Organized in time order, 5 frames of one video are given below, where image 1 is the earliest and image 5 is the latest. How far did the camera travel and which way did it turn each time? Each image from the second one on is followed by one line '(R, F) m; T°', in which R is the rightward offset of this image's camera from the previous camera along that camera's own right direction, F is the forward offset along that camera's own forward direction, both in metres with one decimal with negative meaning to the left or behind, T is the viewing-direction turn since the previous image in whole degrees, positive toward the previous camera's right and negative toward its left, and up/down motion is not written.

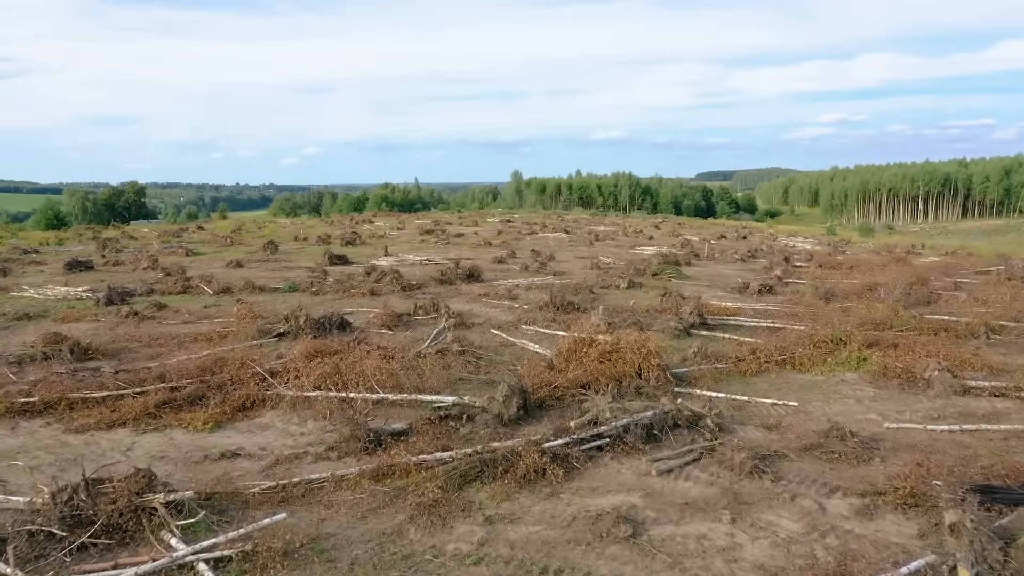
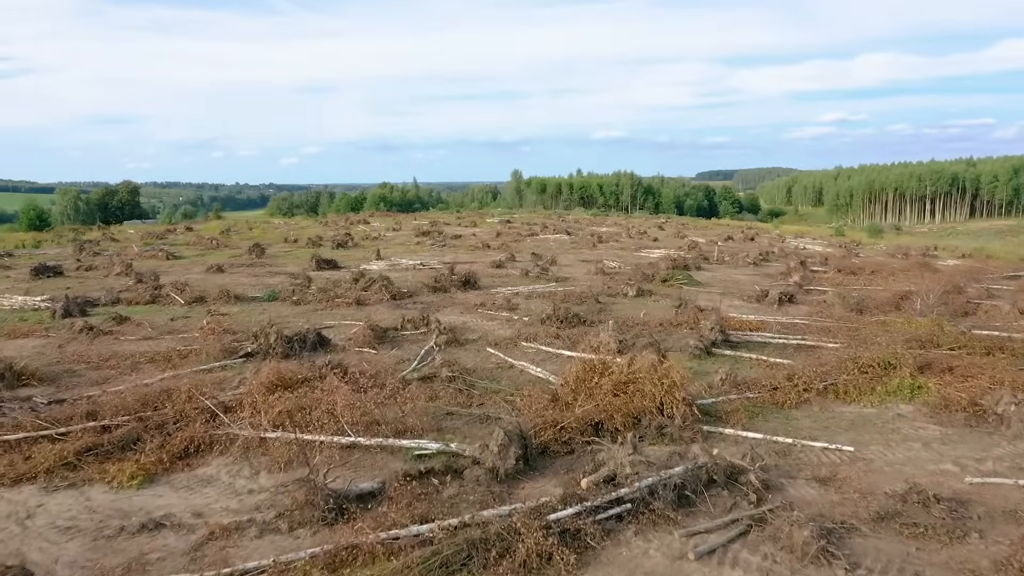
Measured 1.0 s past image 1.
(0.0, +1.3) m; 0°
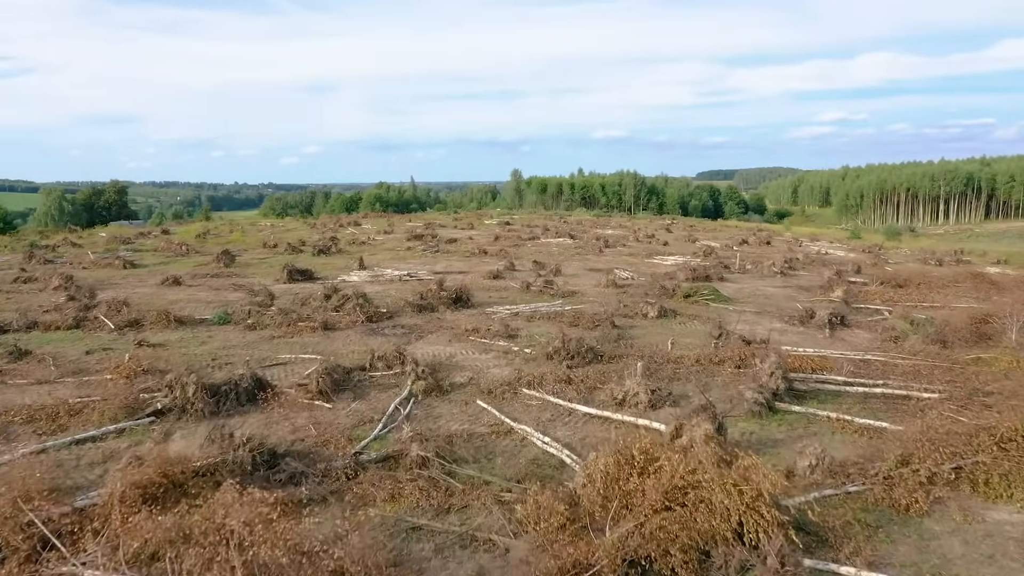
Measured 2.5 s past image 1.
(0.0, +2.5) m; 0°
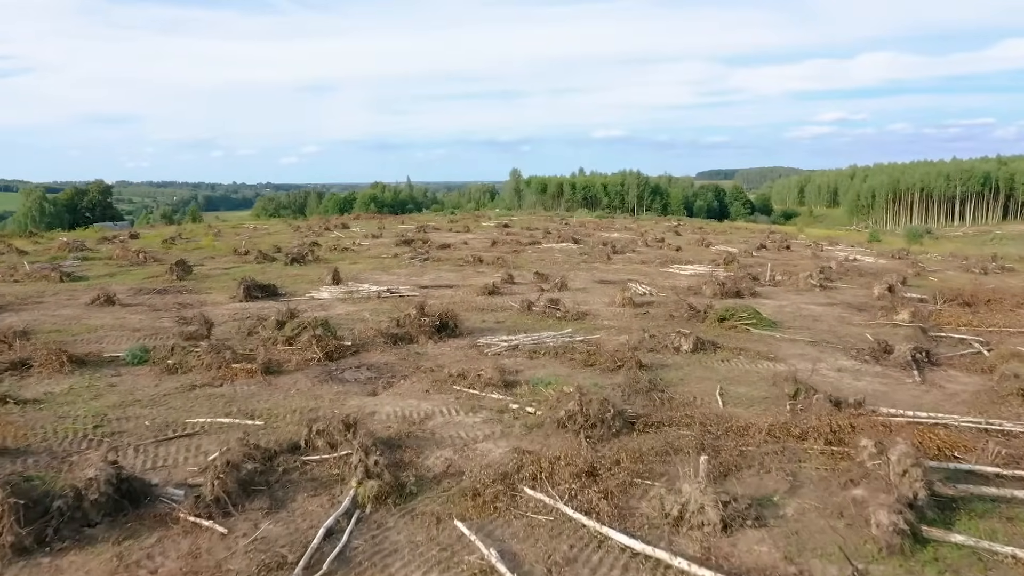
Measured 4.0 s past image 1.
(0.0, +2.8) m; 0°
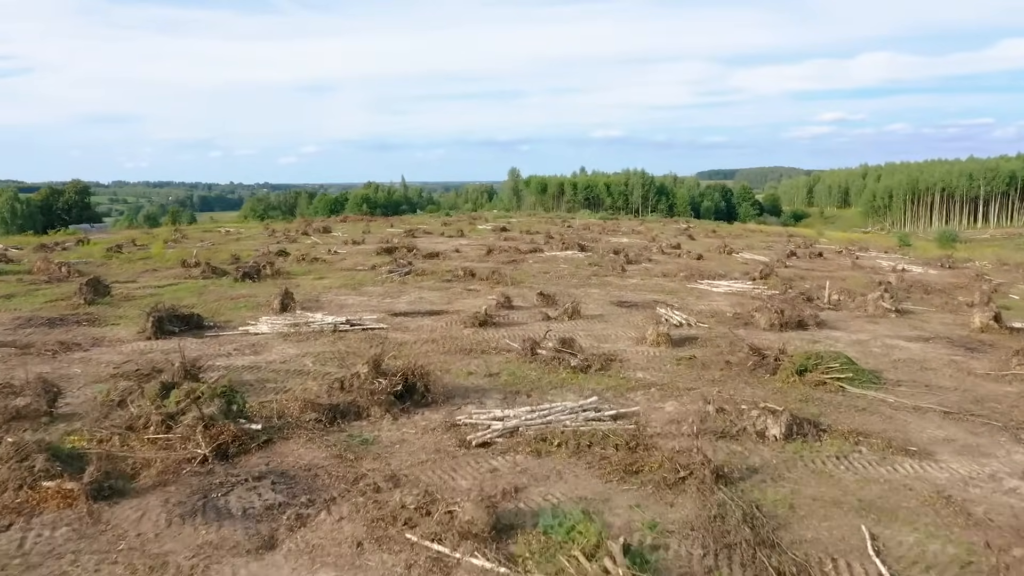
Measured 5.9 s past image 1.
(0.0, +3.8) m; 0°
